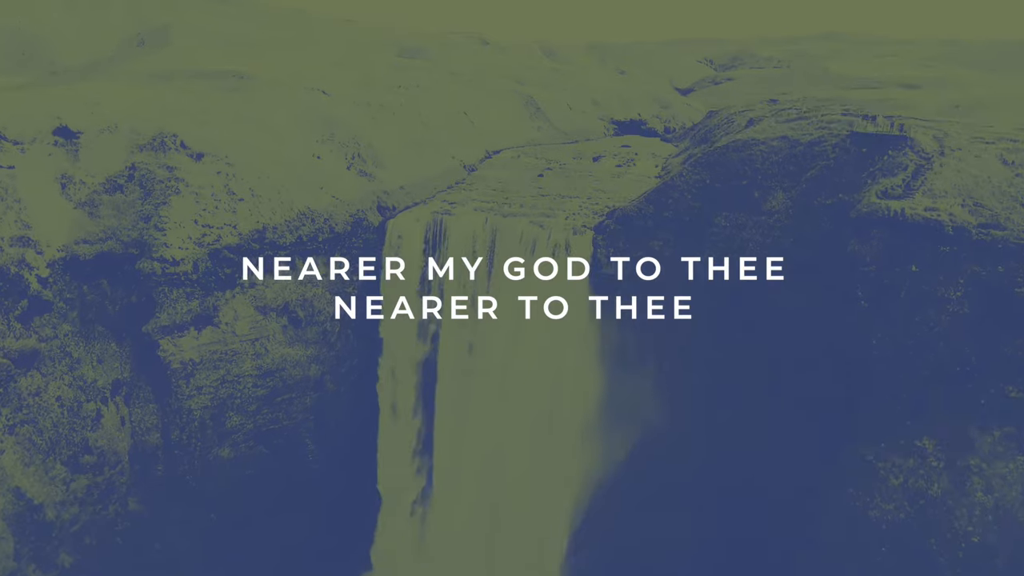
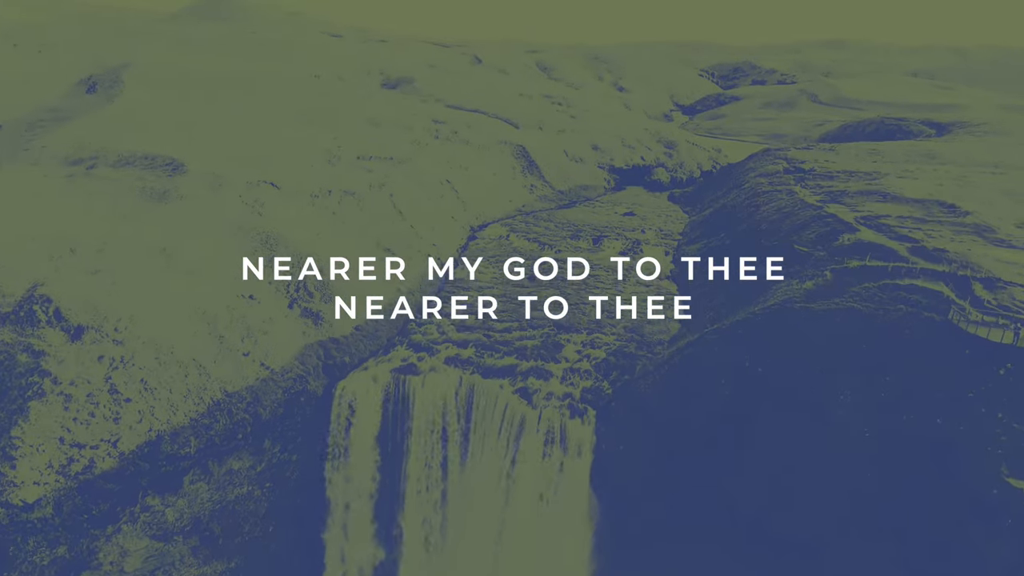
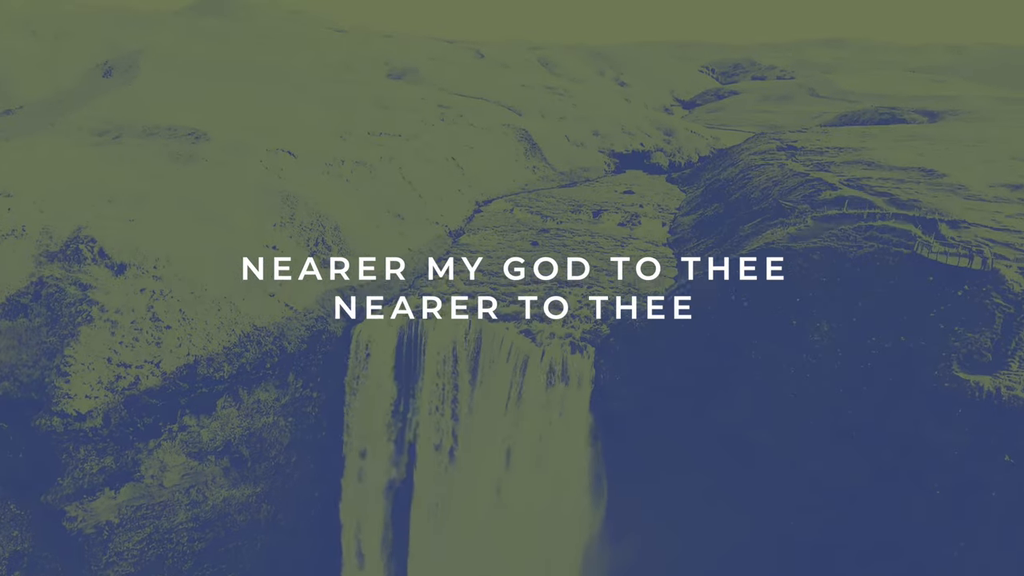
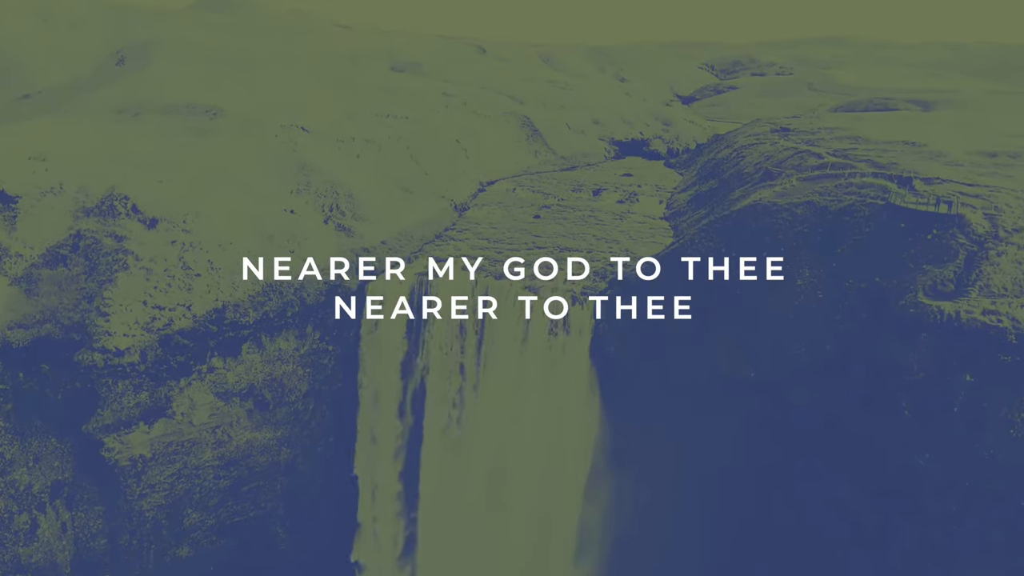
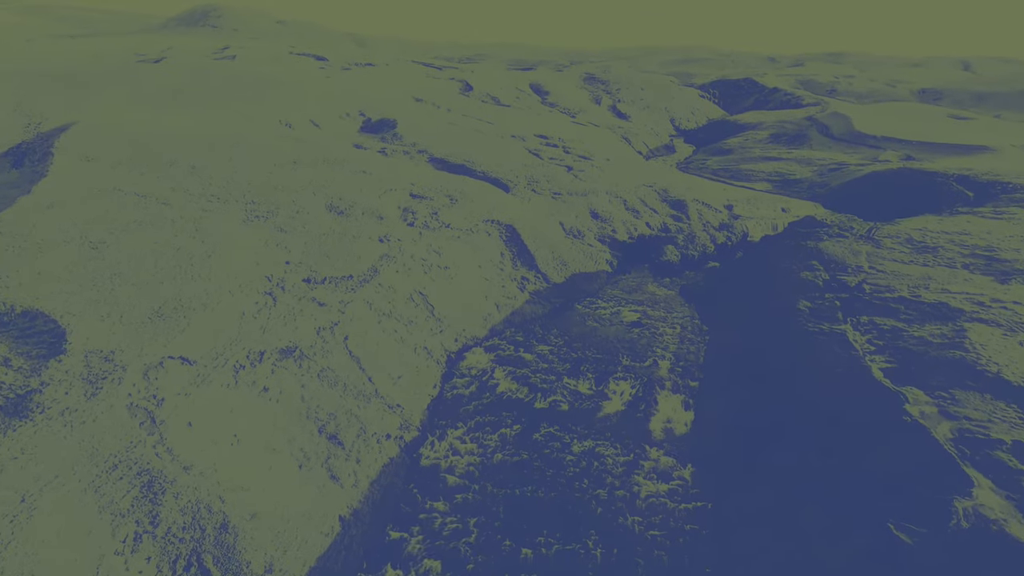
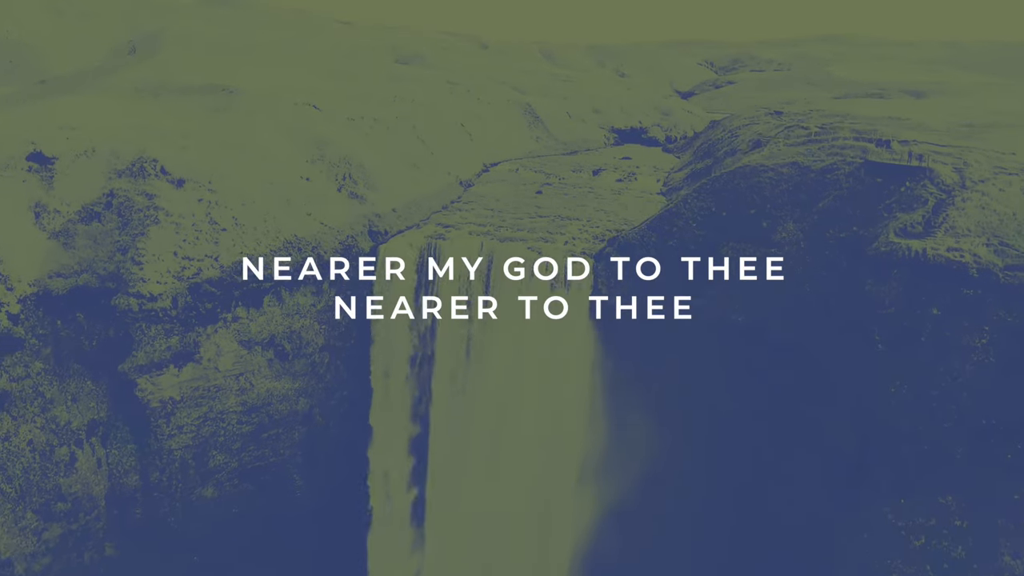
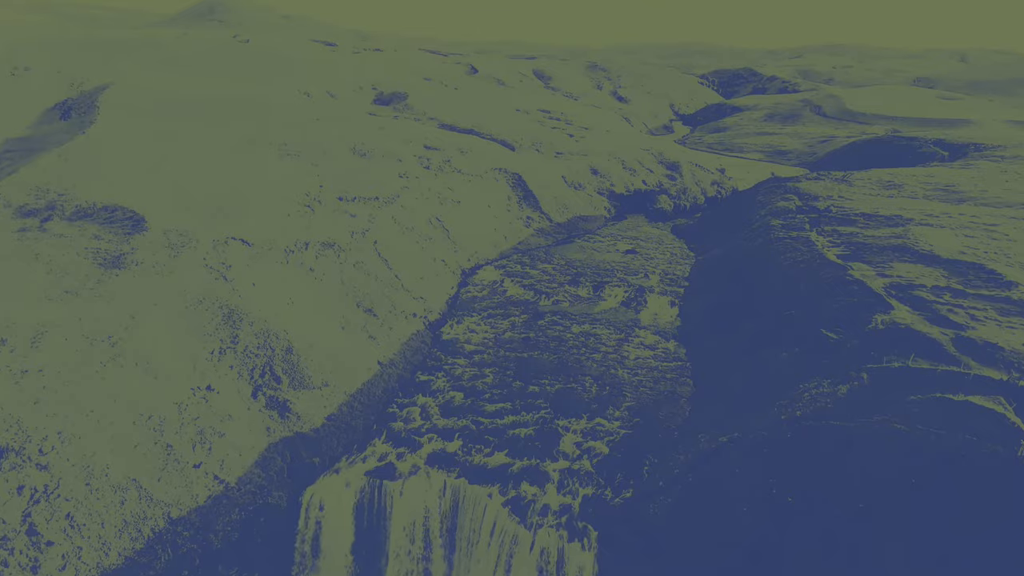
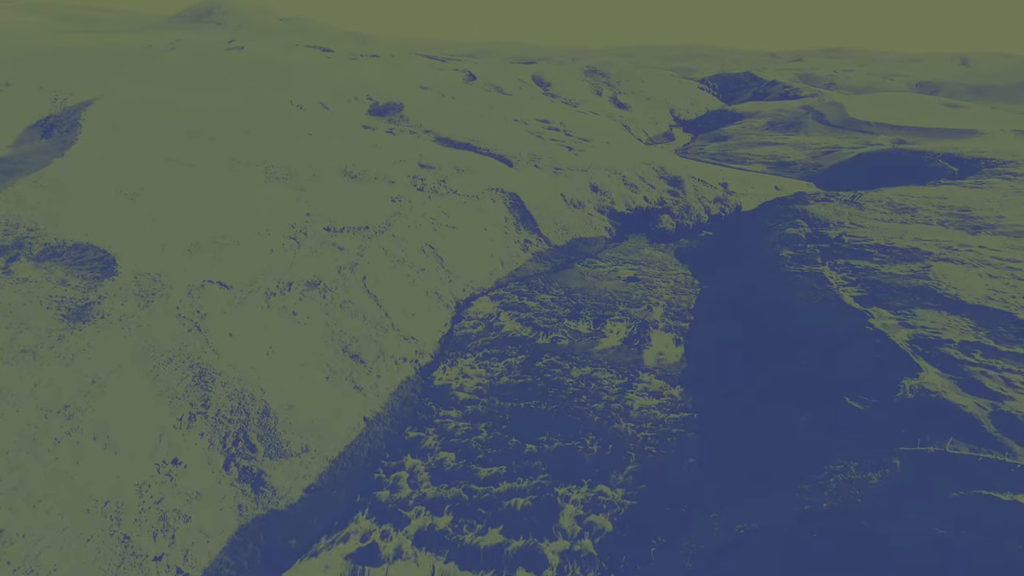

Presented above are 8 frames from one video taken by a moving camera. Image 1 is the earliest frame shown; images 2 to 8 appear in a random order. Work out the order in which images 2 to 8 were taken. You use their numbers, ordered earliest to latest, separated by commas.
6, 4, 3, 2, 7, 8, 5
